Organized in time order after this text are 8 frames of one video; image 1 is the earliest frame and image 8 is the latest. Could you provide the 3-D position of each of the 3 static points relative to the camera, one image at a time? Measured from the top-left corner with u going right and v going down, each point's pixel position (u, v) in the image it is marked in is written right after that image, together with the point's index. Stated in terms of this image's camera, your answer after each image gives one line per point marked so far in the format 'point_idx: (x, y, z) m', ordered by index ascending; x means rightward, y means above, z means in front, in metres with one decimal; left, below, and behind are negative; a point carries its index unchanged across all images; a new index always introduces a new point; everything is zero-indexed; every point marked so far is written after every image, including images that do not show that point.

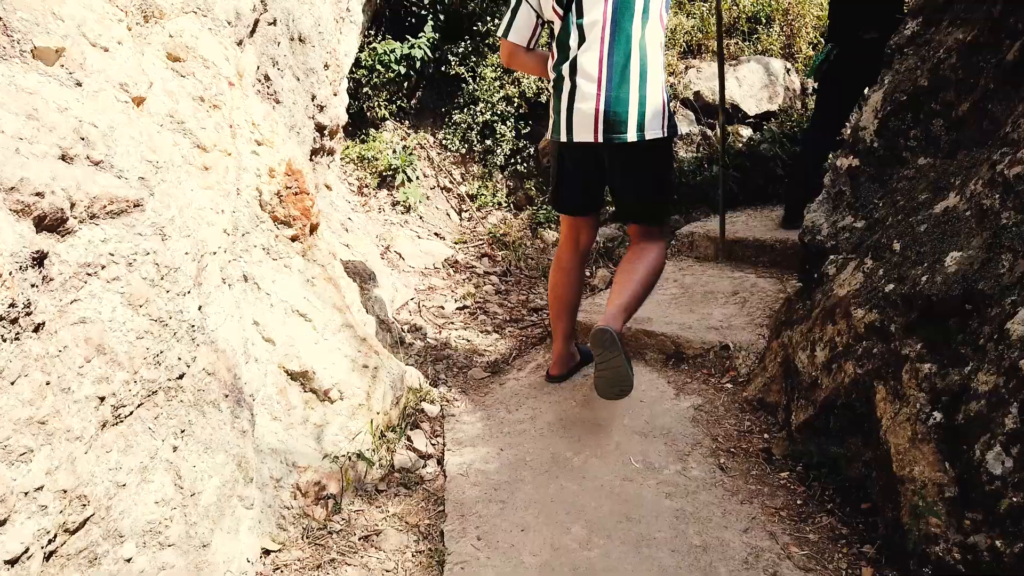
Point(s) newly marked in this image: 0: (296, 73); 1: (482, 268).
0: (-0.9, +0.9, +3.3) m
1: (-0.2, +0.1, +4.3) m
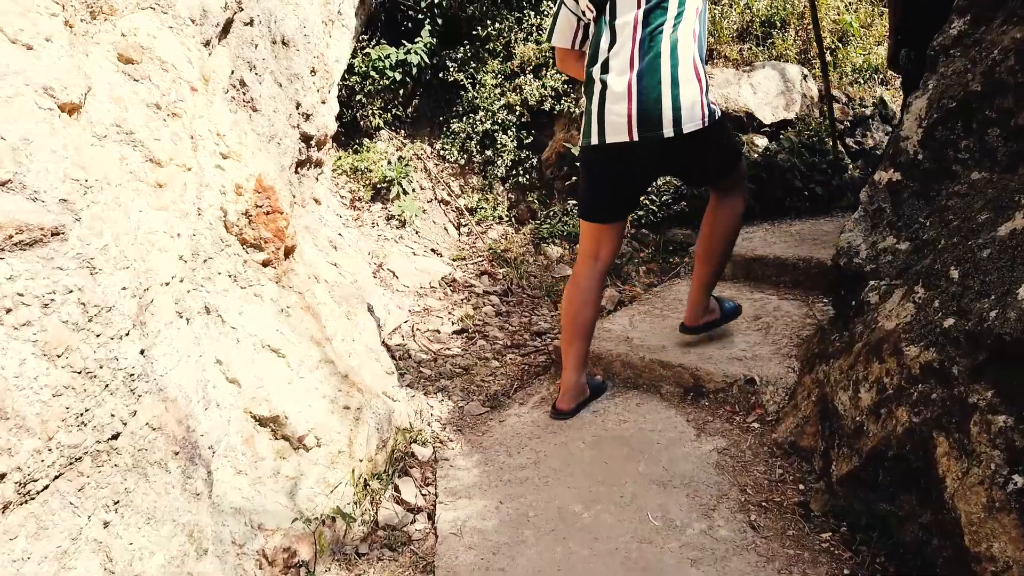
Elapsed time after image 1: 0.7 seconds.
0: (-0.9, +0.8, +3.0) m
1: (-0.2, 0.0, +4.1) m
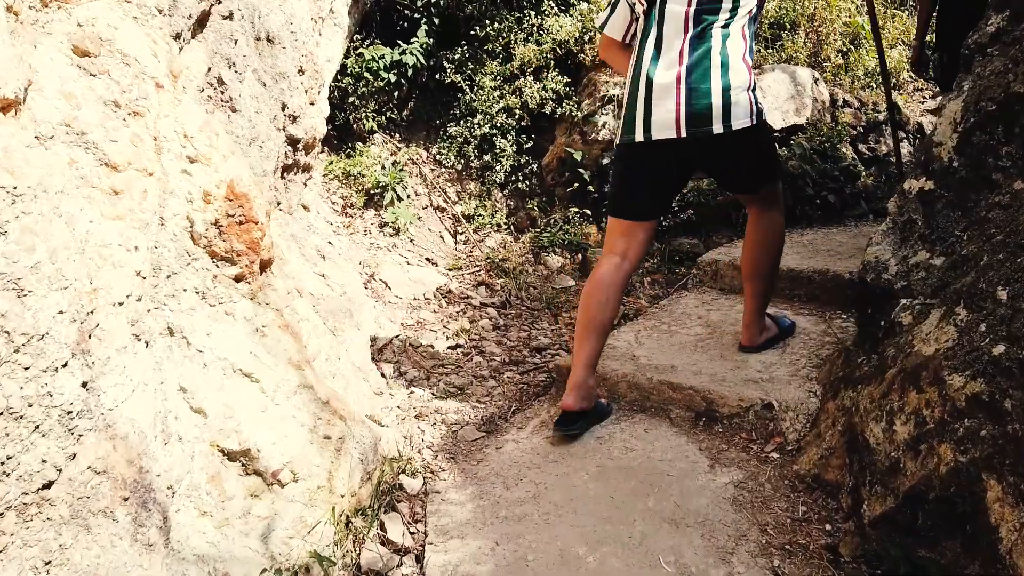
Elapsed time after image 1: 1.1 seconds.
0: (-0.9, +0.8, +2.8) m
1: (-0.2, -0.1, +3.9) m
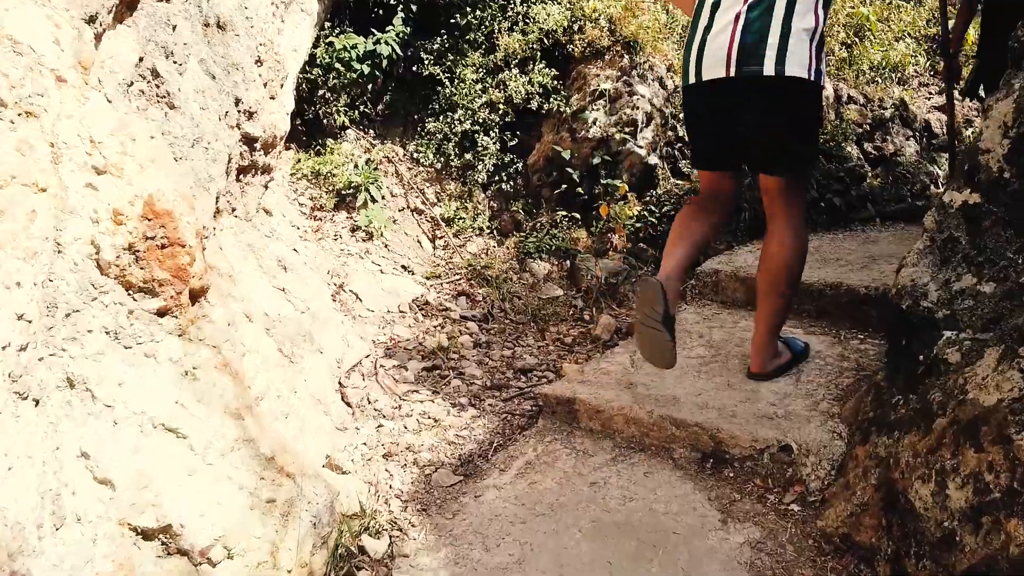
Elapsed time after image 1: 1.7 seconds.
0: (-1.0, +0.7, +2.5) m
1: (-0.3, -0.1, +3.5) m
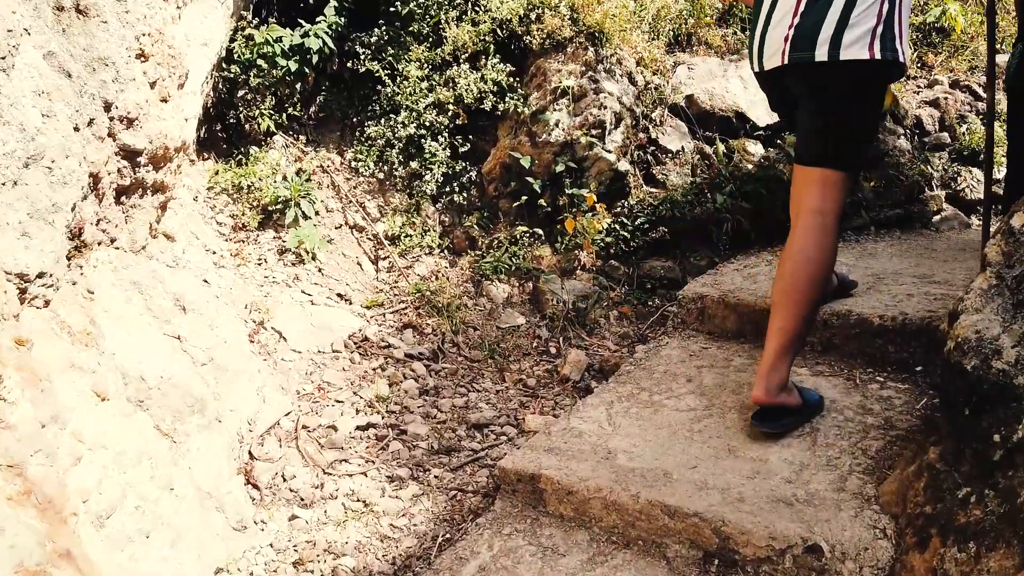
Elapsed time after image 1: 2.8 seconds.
0: (-1.2, +0.6, +1.9) m
1: (-0.4, -0.2, +3.0) m
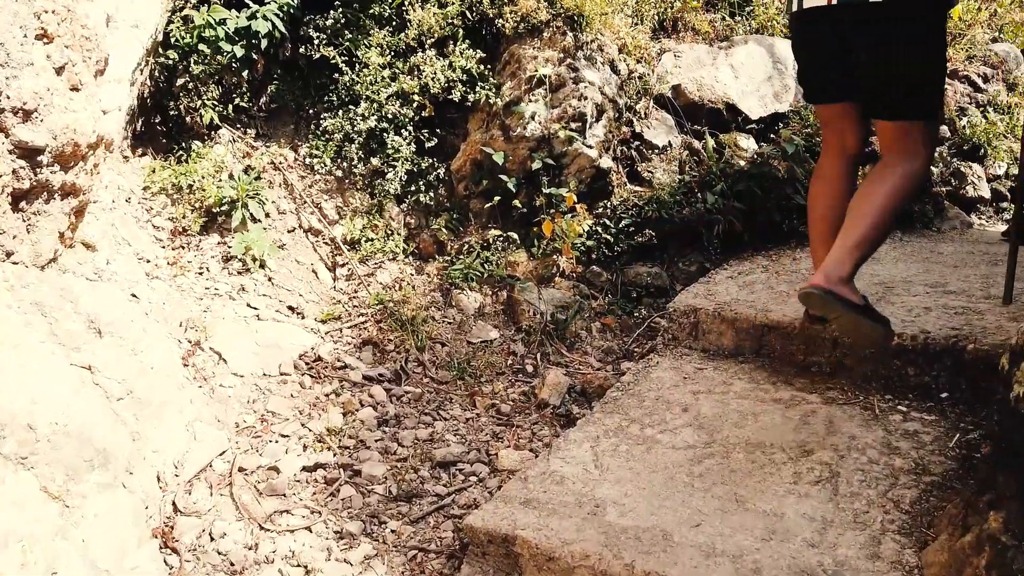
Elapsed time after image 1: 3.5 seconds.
0: (-1.2, +0.5, +1.6) m
1: (-0.5, -0.3, +2.7) m
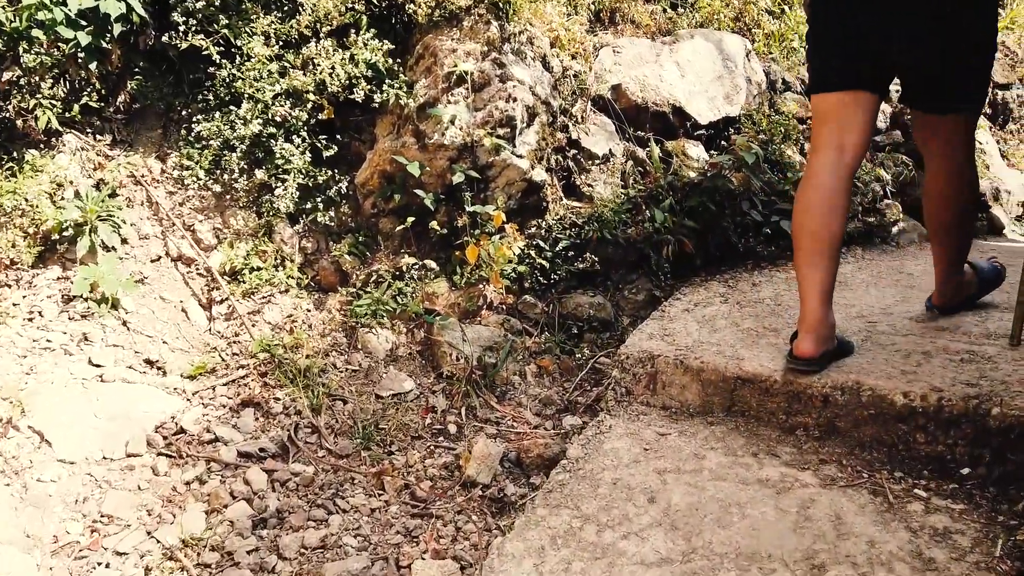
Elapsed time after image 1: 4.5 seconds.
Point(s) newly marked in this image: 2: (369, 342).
0: (-1.4, +0.4, +0.9) m
1: (-0.8, -0.4, +2.1) m
2: (-0.5, -0.2, +2.6) m
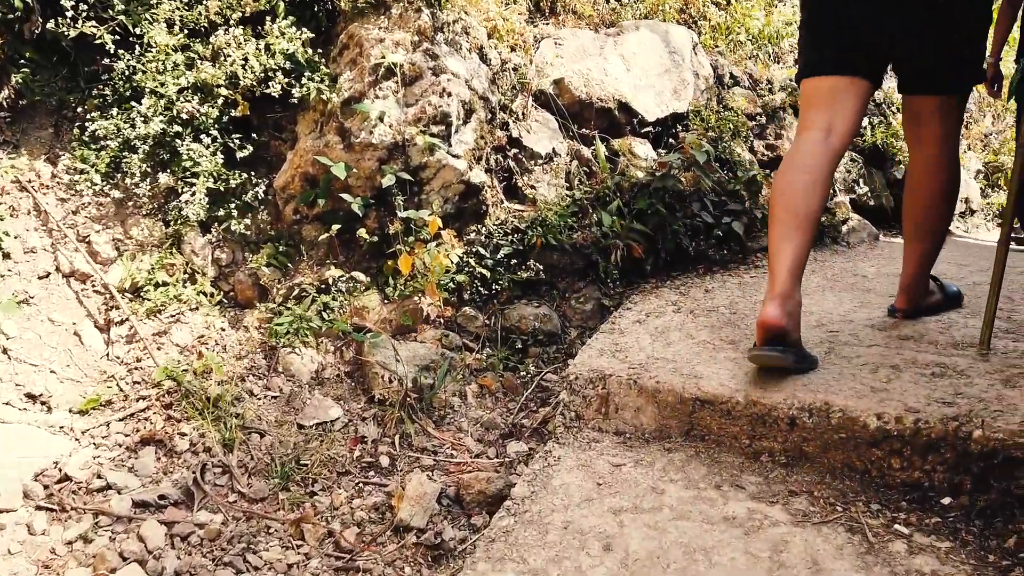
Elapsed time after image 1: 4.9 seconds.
0: (-1.5, +0.3, +0.6) m
1: (-0.9, -0.5, +1.8) m
2: (-0.7, -0.3, +2.3) m
